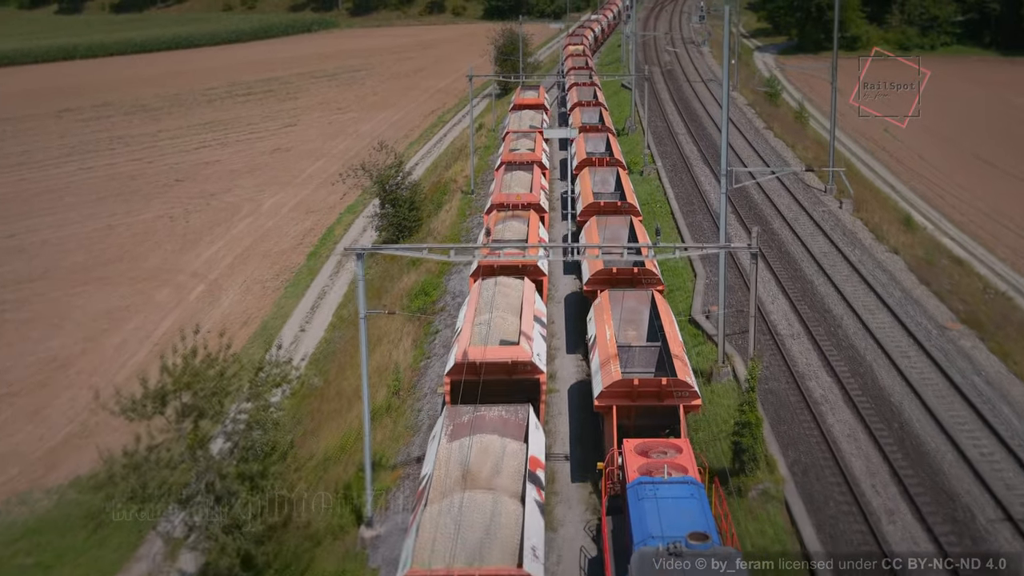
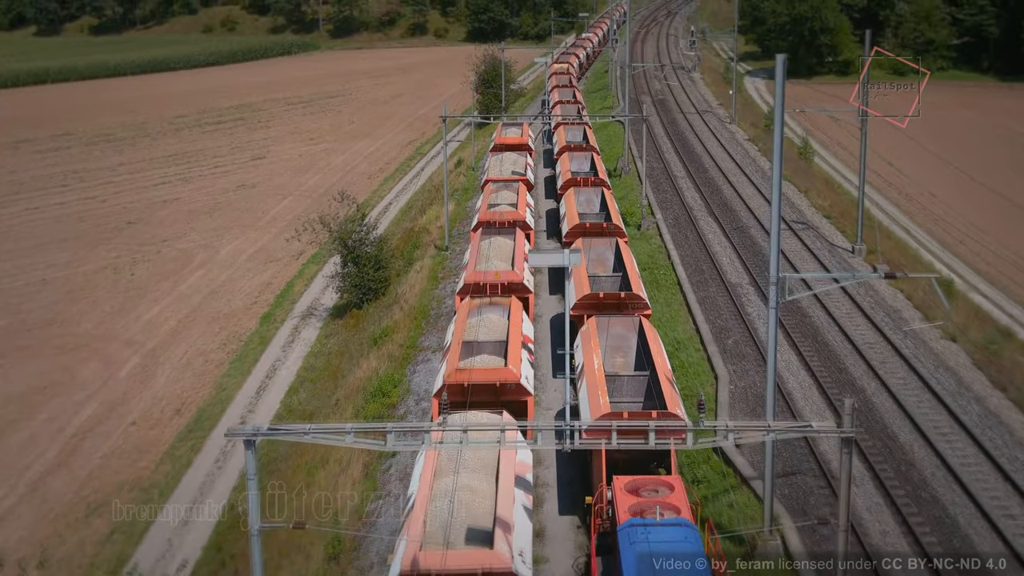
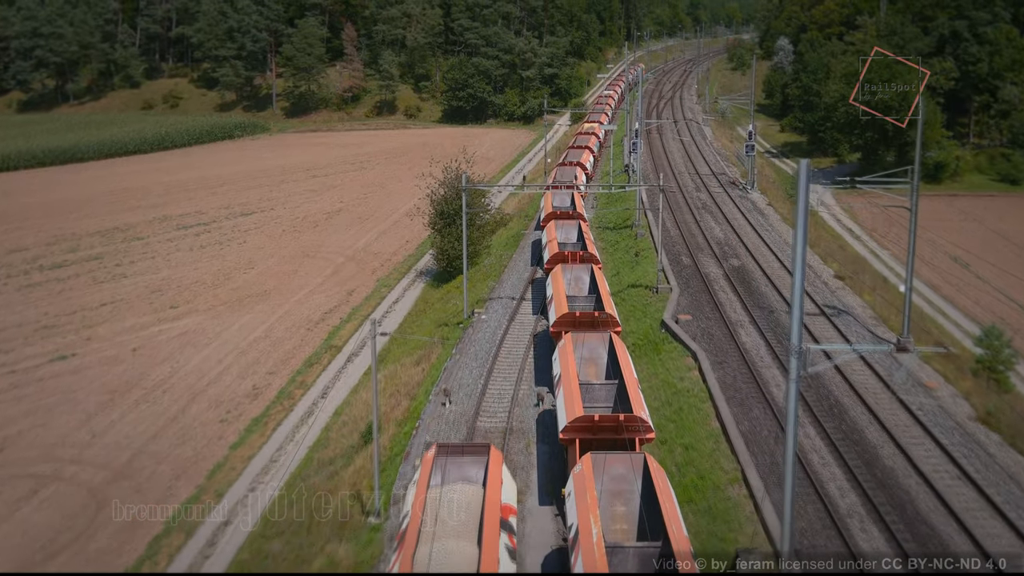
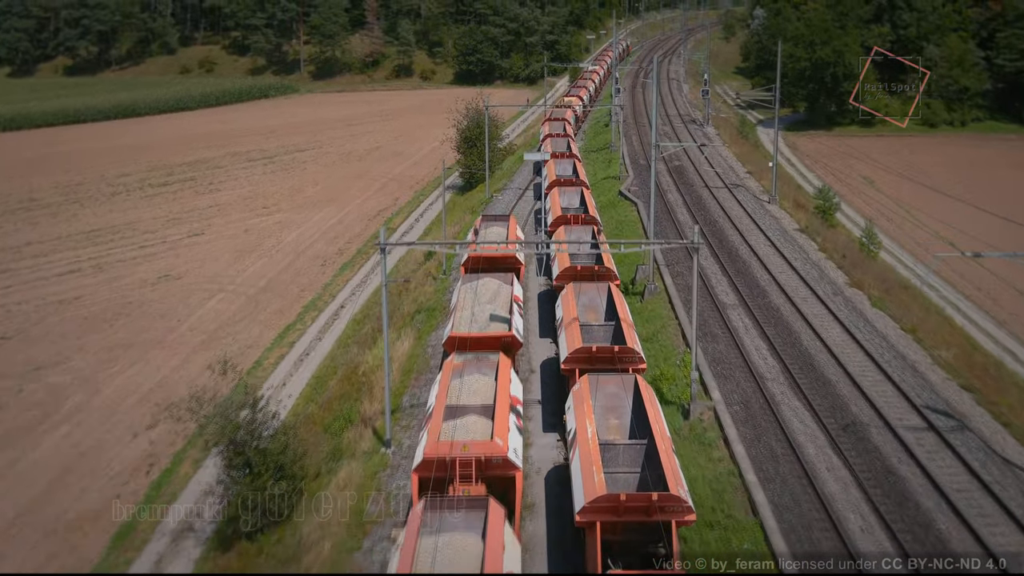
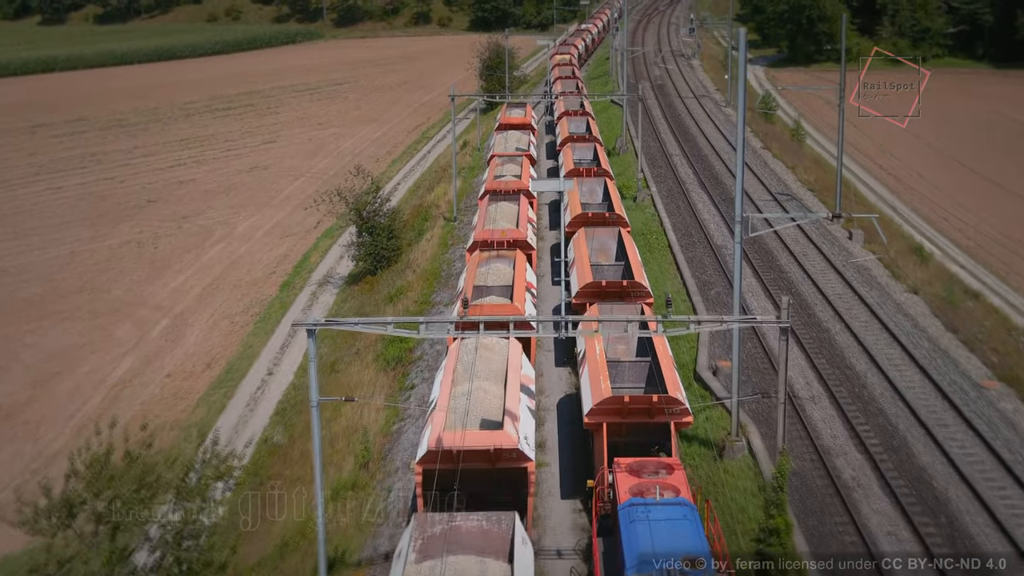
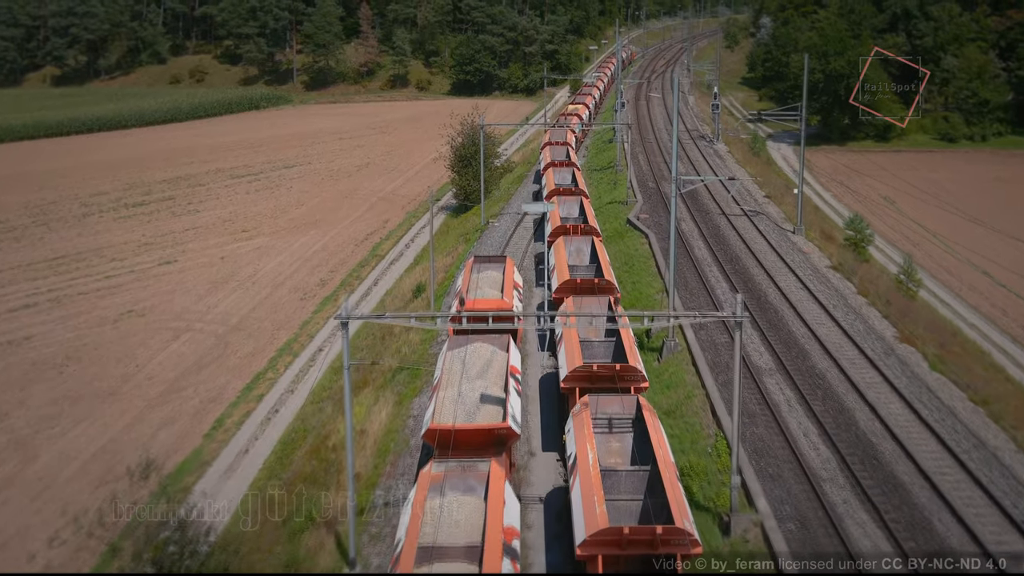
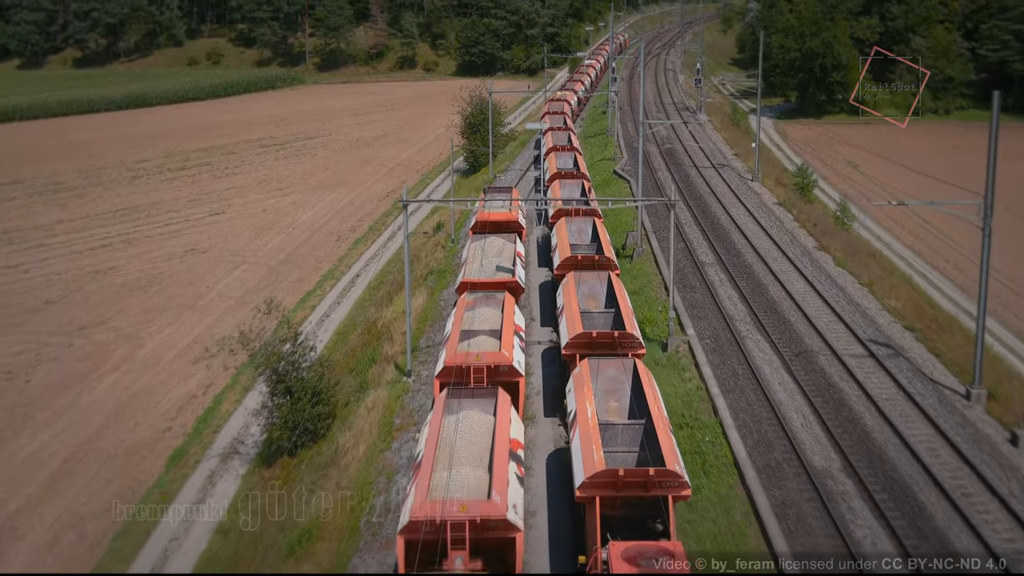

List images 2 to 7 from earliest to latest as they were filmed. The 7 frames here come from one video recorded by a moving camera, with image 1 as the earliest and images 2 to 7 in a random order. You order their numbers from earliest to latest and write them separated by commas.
5, 2, 7, 4, 6, 3
